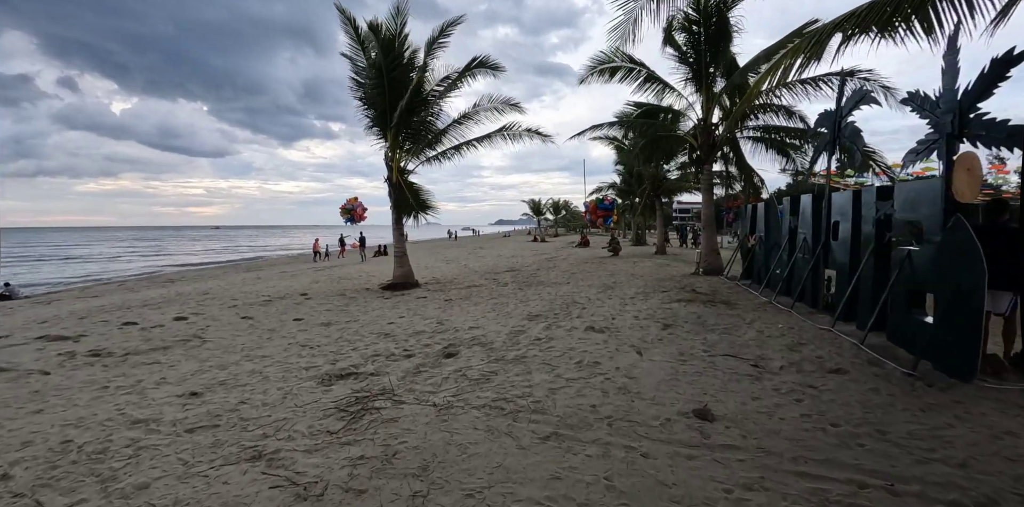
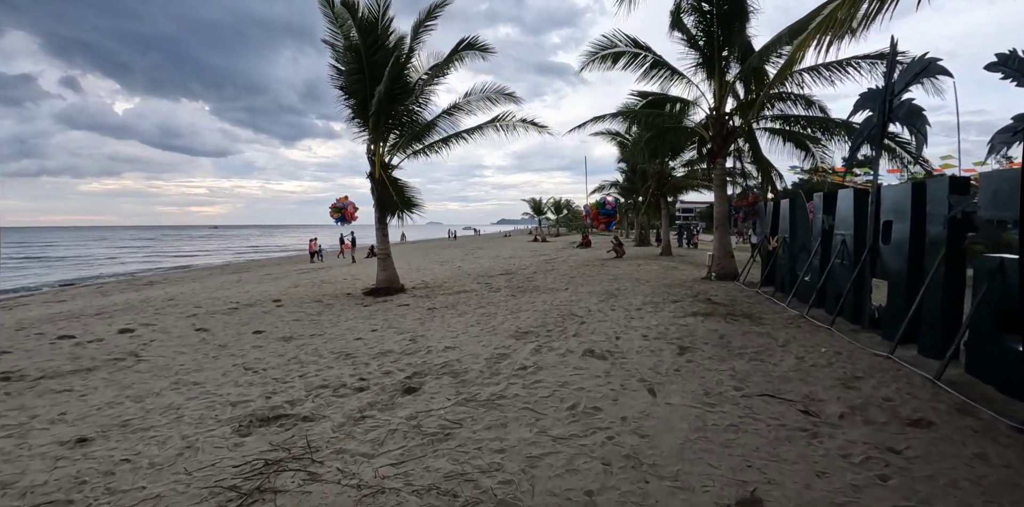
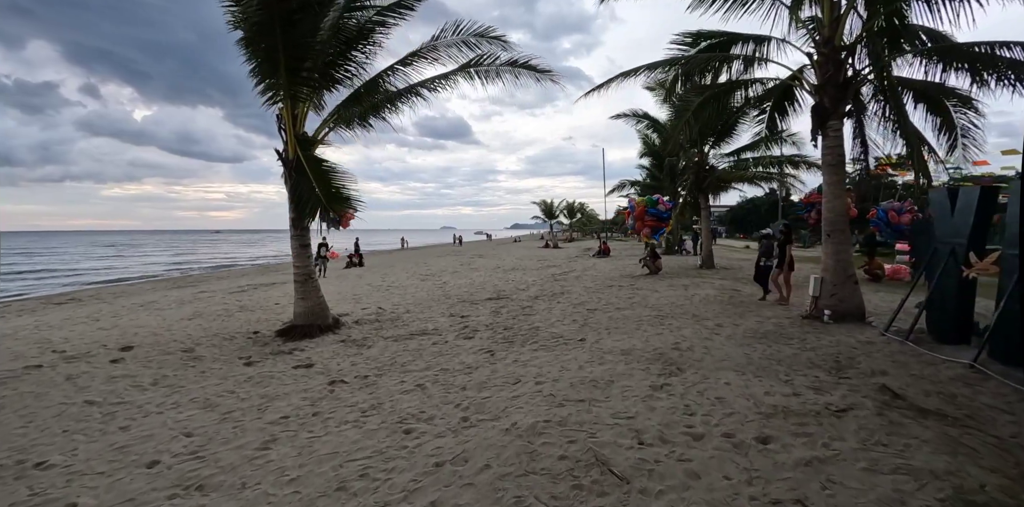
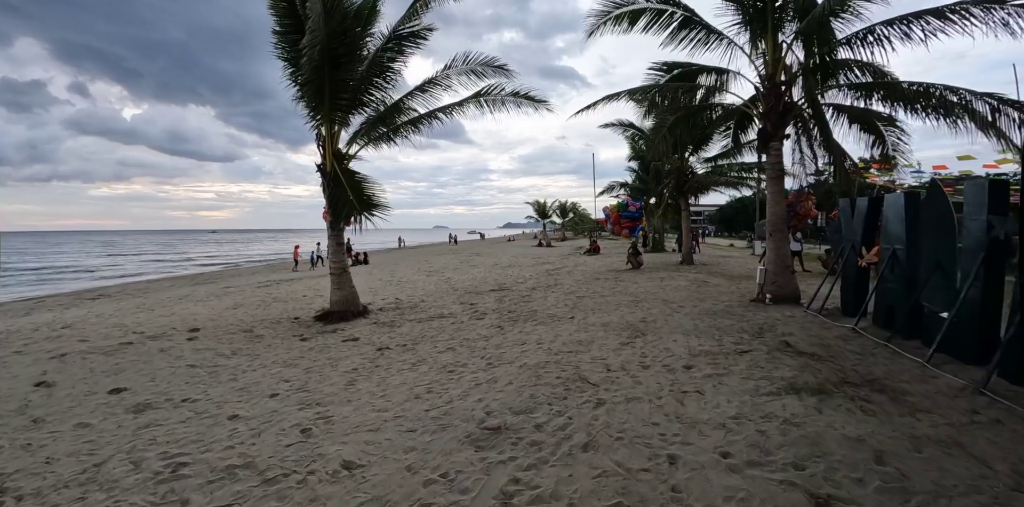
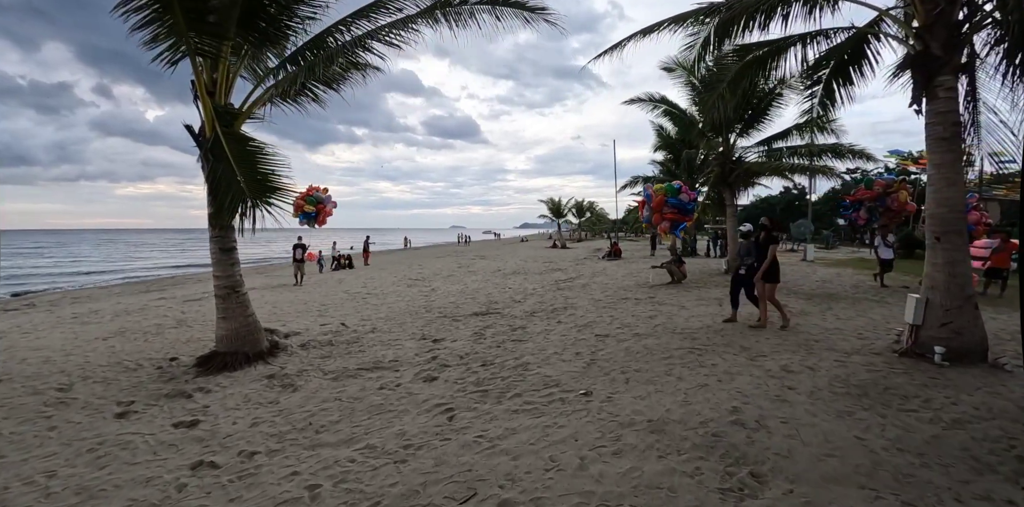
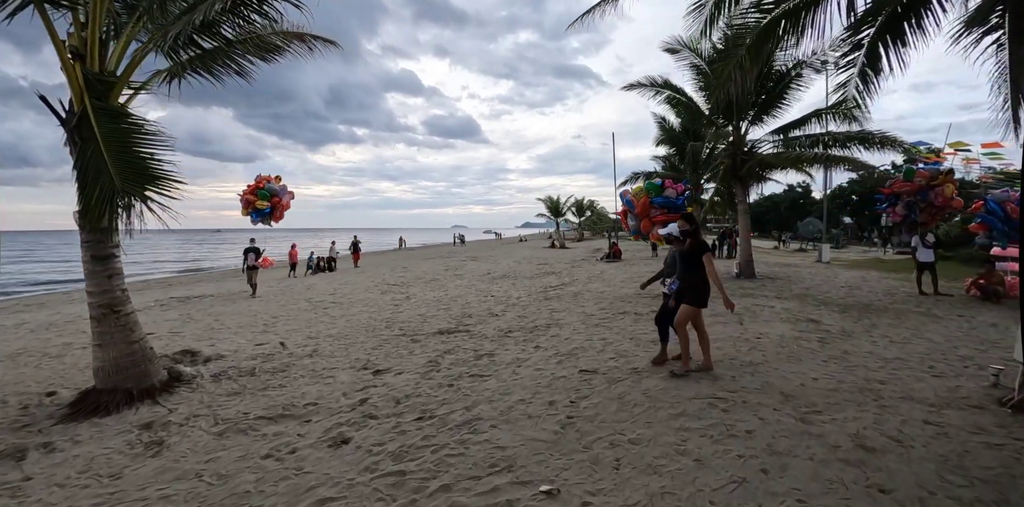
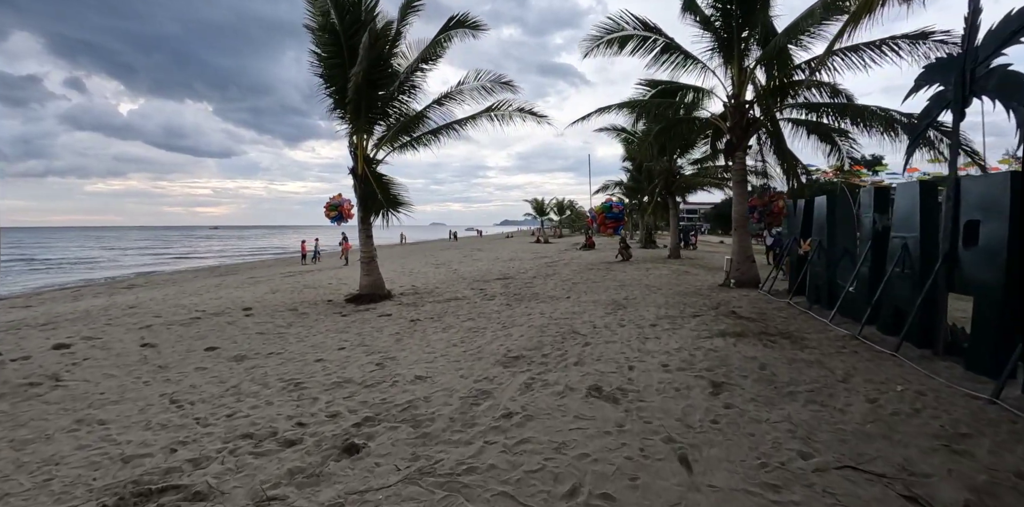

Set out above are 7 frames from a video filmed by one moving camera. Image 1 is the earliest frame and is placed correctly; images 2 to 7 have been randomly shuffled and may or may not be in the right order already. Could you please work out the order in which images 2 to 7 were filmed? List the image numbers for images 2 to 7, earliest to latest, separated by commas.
2, 7, 4, 3, 5, 6
